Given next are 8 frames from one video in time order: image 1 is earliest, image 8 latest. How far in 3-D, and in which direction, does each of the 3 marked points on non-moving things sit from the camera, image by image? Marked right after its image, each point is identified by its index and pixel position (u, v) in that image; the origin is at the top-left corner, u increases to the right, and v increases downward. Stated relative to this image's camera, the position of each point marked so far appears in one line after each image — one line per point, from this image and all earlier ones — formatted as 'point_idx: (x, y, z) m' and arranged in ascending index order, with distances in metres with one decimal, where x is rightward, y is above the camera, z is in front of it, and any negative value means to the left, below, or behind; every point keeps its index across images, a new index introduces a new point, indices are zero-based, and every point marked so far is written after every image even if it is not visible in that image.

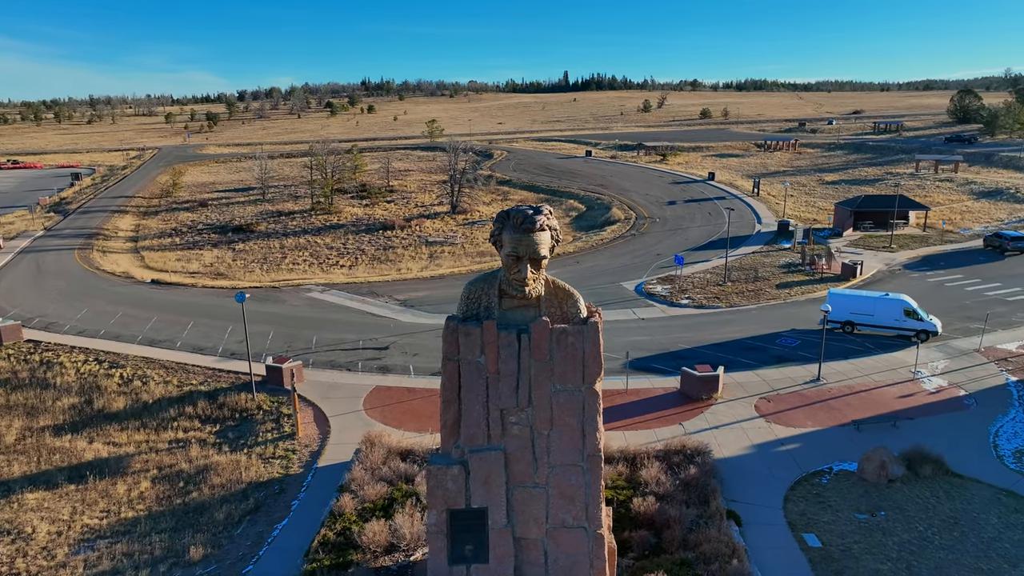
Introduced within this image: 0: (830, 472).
0: (+7.6, -4.4, +16.9) m
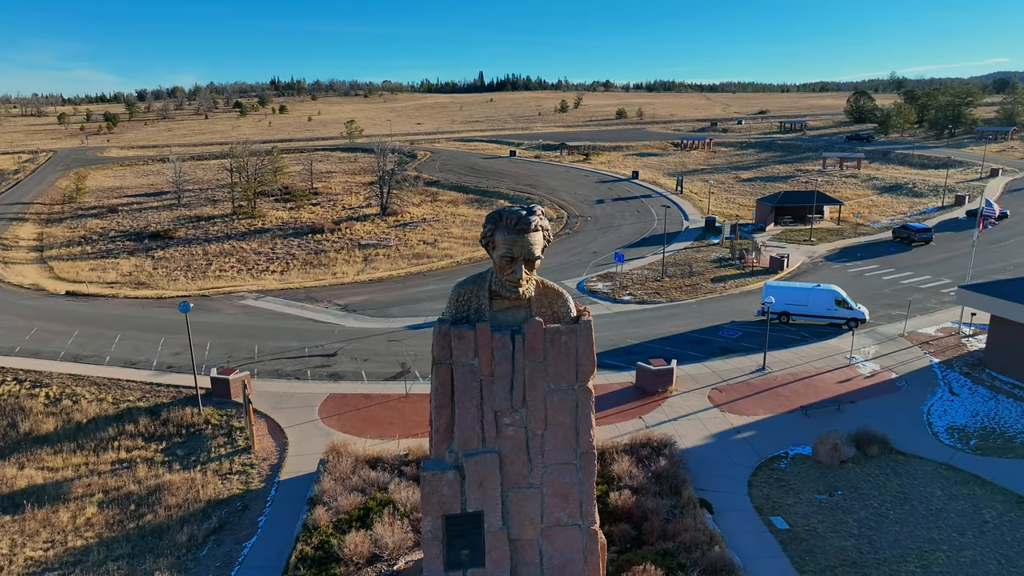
0: (+6.9, -4.2, +17.7) m
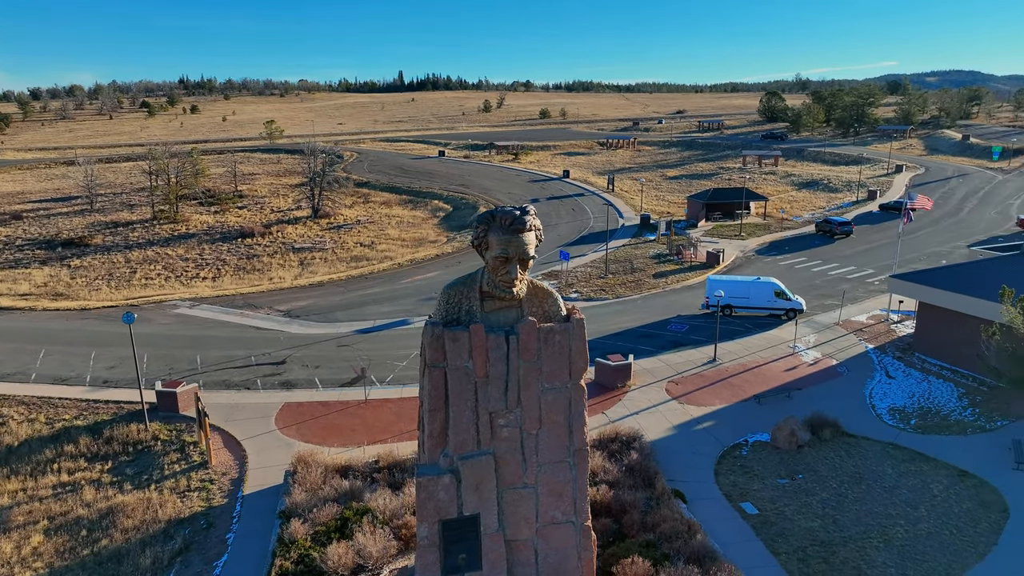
0: (+6.1, -4.0, +18.4) m
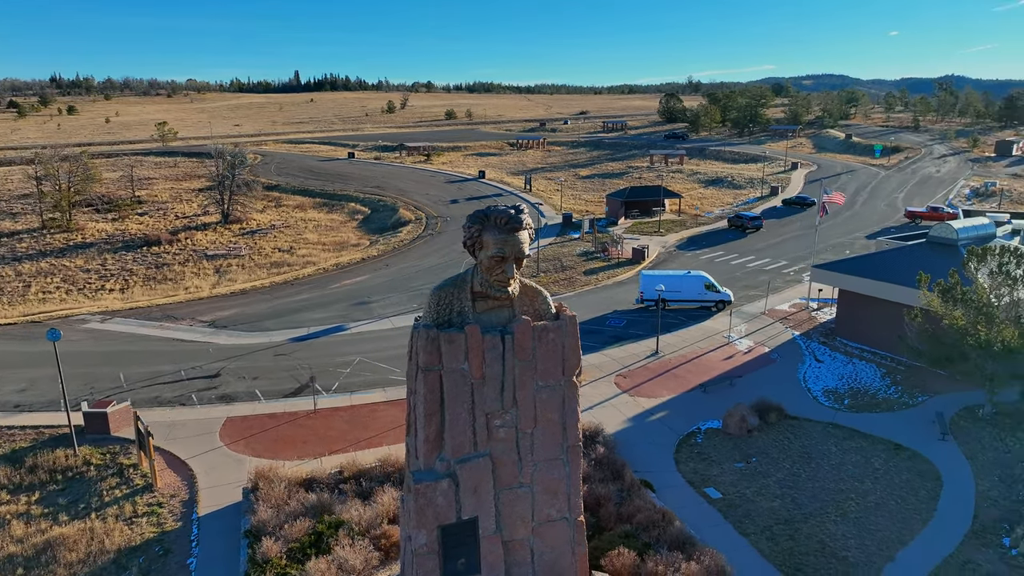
0: (+5.1, -3.9, +19.0) m
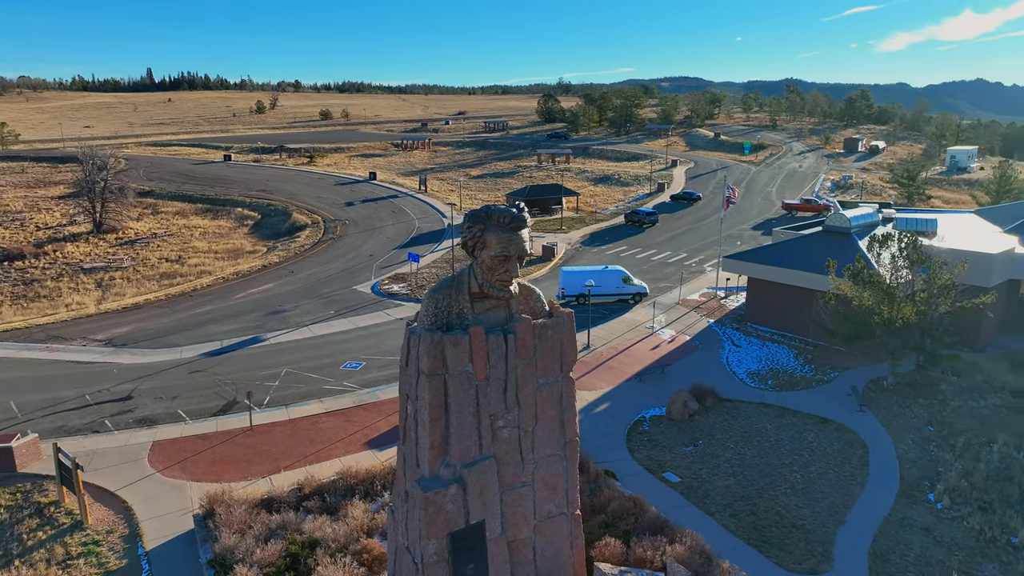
0: (+3.7, -3.7, +19.8) m
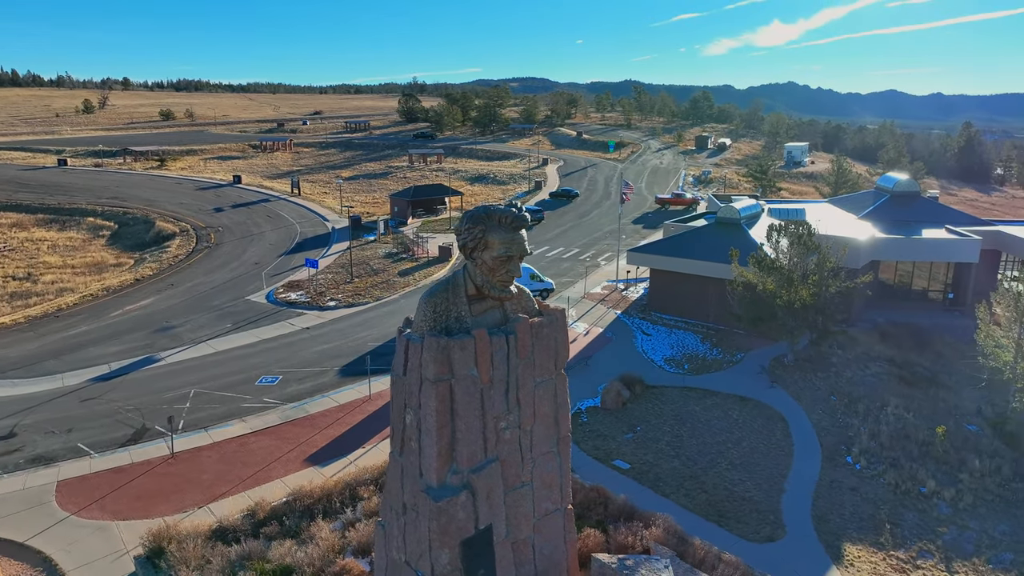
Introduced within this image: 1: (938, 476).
0: (+2.0, -3.5, +20.3) m
1: (+10.2, -4.5, +16.9) m
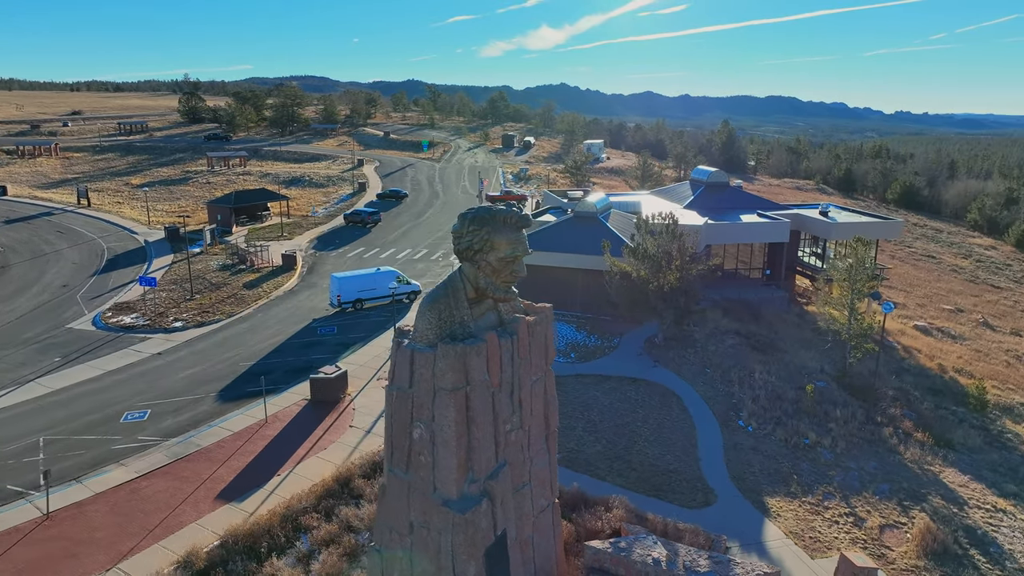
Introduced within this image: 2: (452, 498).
0: (-0.5, -3.5, +20.4) m
1: (+8.3, -3.8, +19.4) m
2: (-0.8, -2.9, +9.8) m
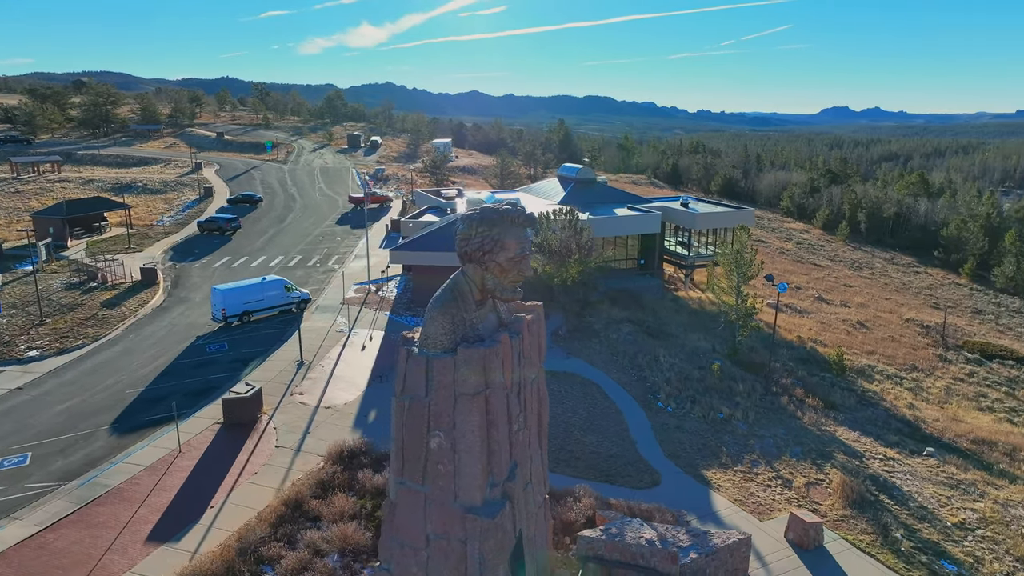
0: (-2.5, -3.6, +20.0) m
1: (+6.3, -3.4, +21.0) m
2: (-0.5, -2.9, +9.6) m
